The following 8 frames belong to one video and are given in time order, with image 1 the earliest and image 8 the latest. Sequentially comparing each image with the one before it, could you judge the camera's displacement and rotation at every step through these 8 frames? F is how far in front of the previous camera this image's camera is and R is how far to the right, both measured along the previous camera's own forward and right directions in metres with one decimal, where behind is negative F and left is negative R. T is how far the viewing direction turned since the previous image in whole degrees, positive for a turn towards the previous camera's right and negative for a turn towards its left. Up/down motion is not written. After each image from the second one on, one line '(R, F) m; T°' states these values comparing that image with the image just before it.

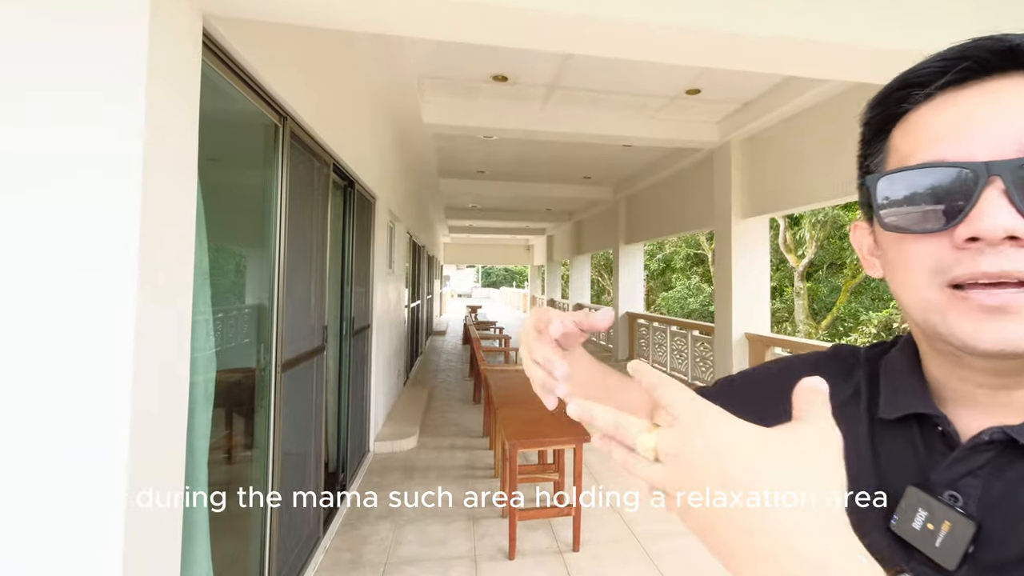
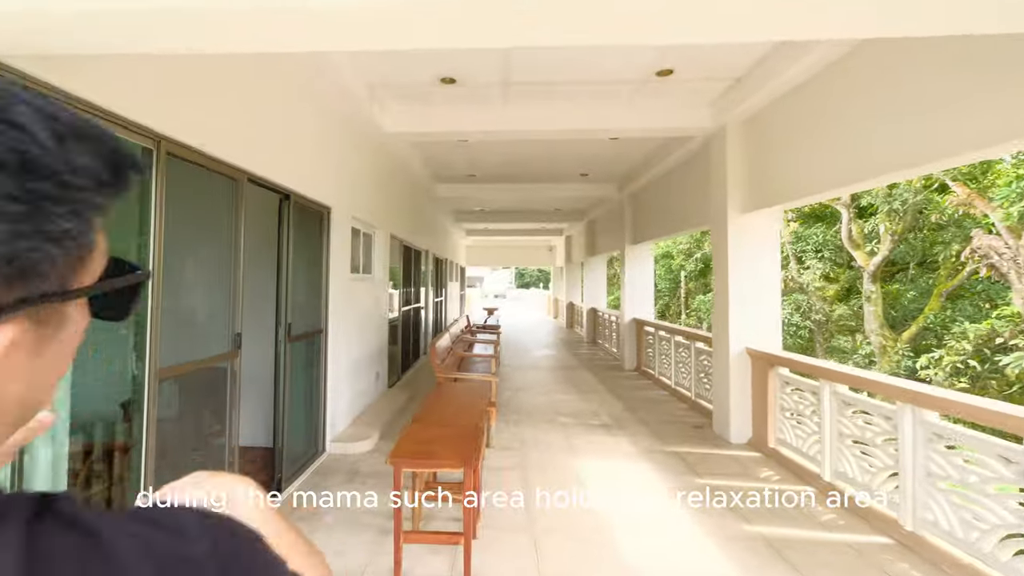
(+1.1, +0.3) m; -13°
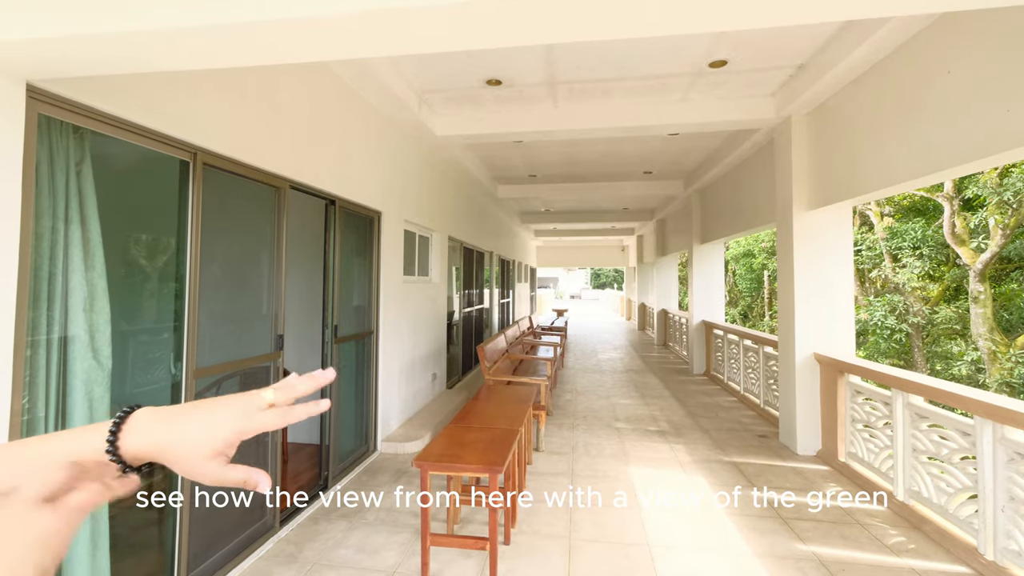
(+0.2, 0.0) m; -9°
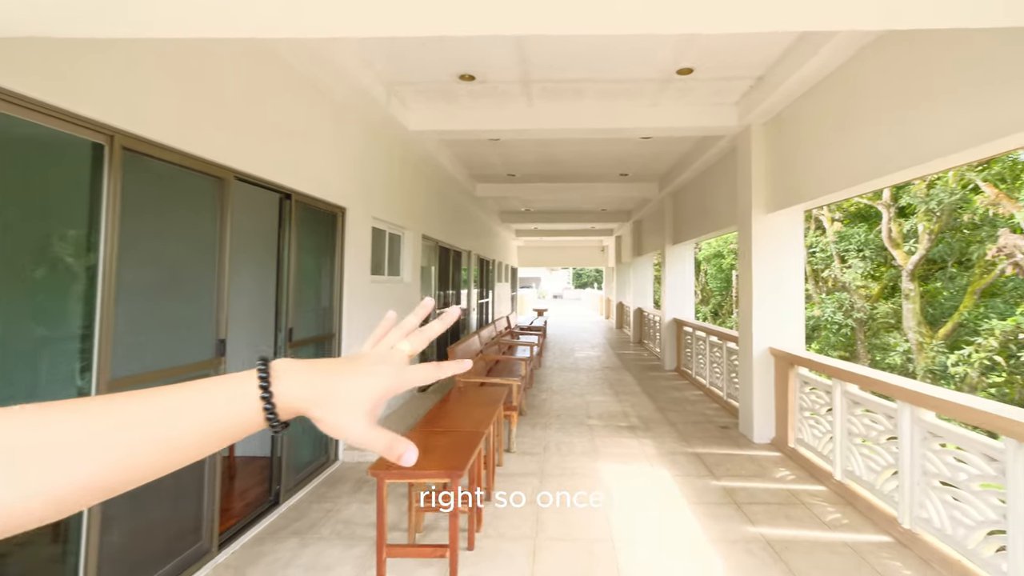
(+0.1, -0.2) m; +2°
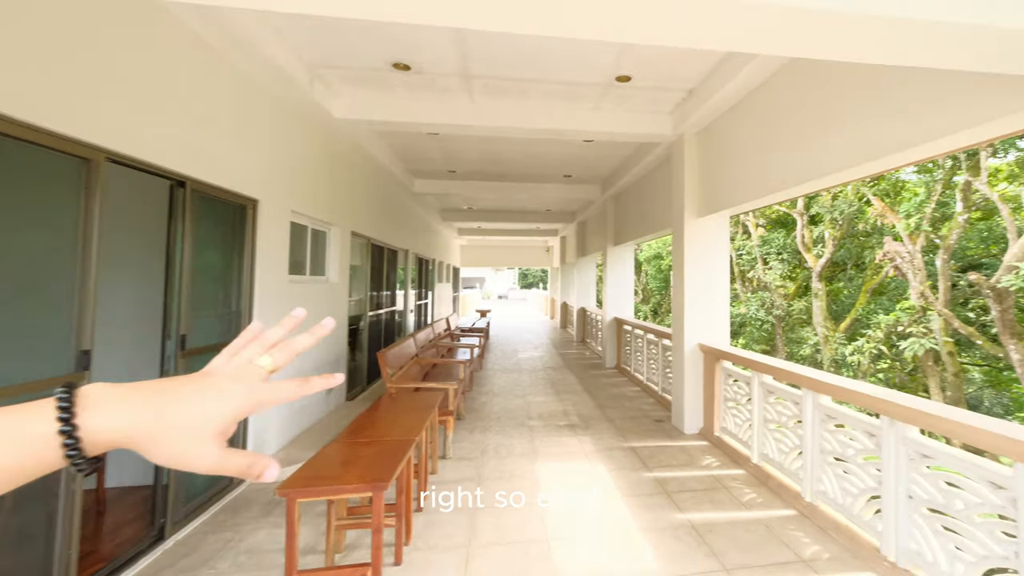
(0.0, 0.0) m; +5°
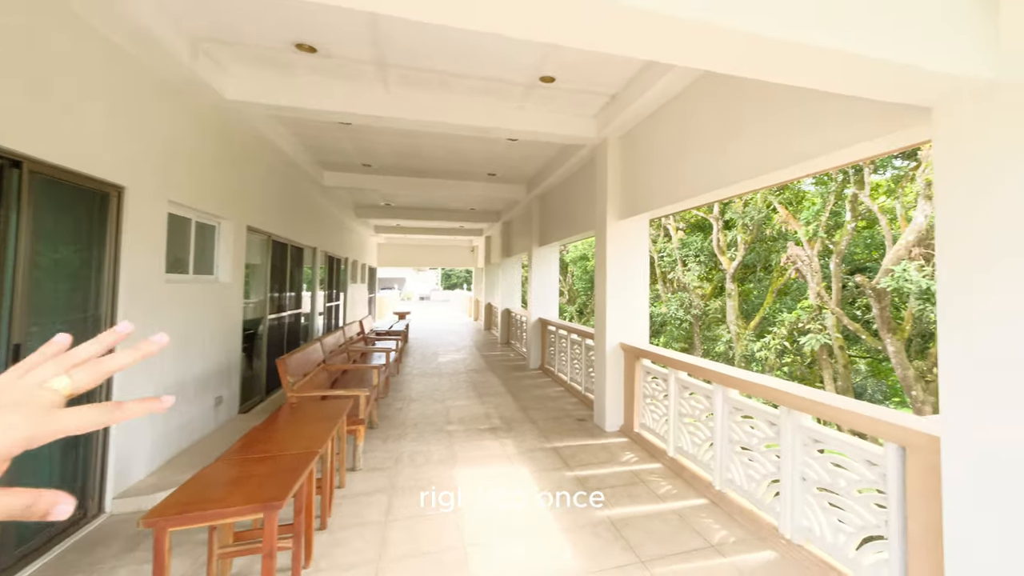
(0.0, +0.4) m; +8°
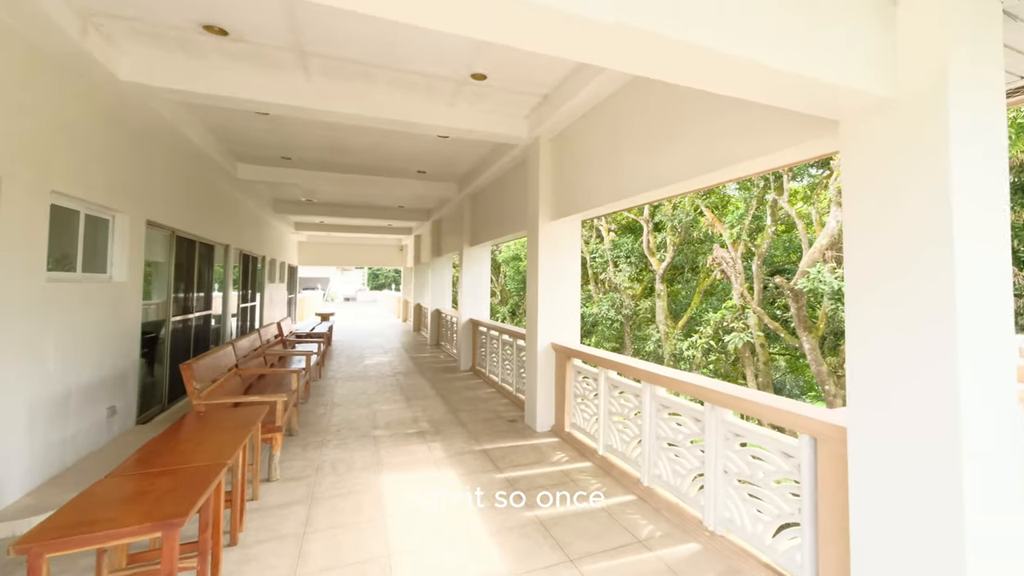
(0.0, +0.1) m; +7°
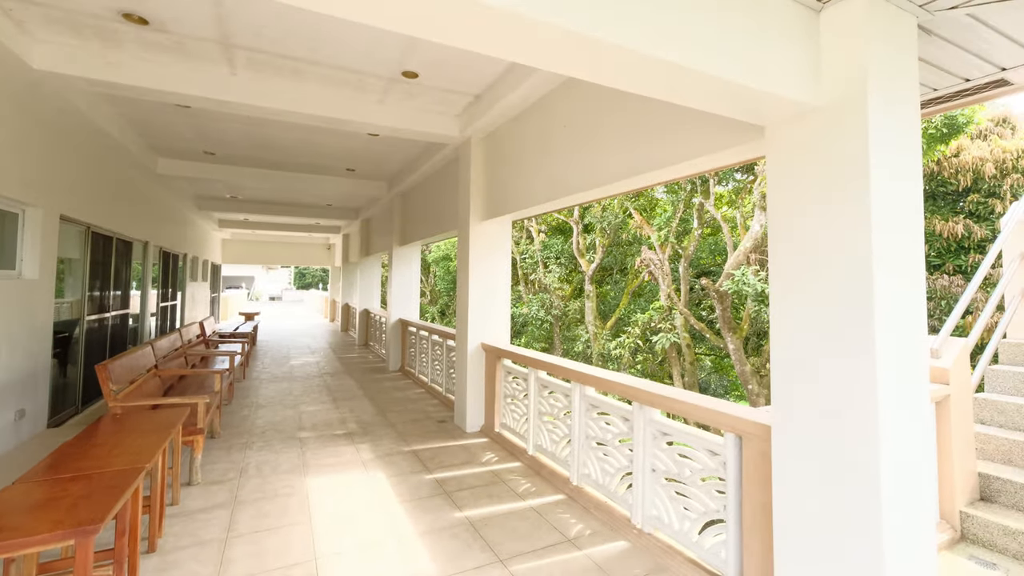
(0.0, -0.2) m; +7°
